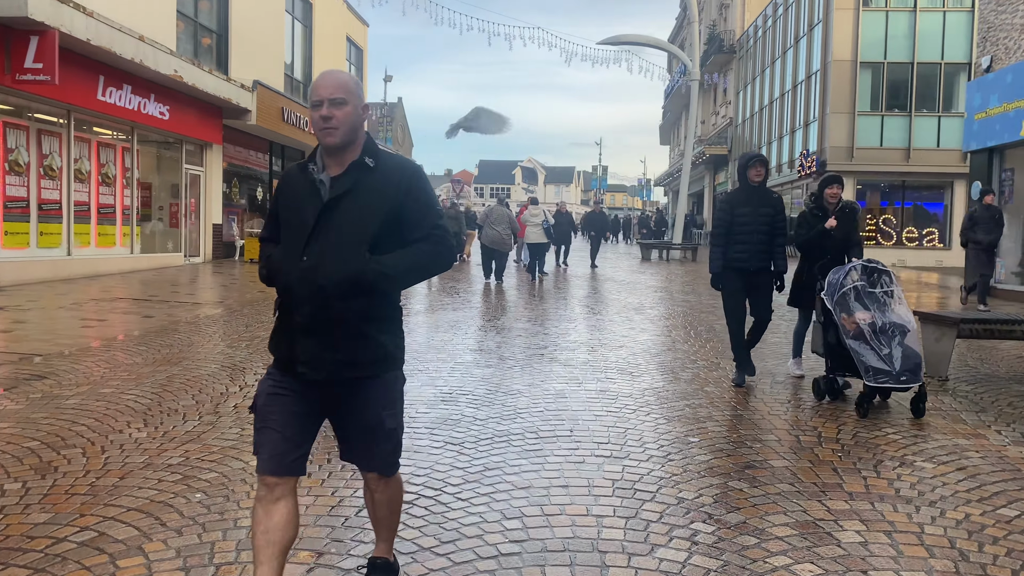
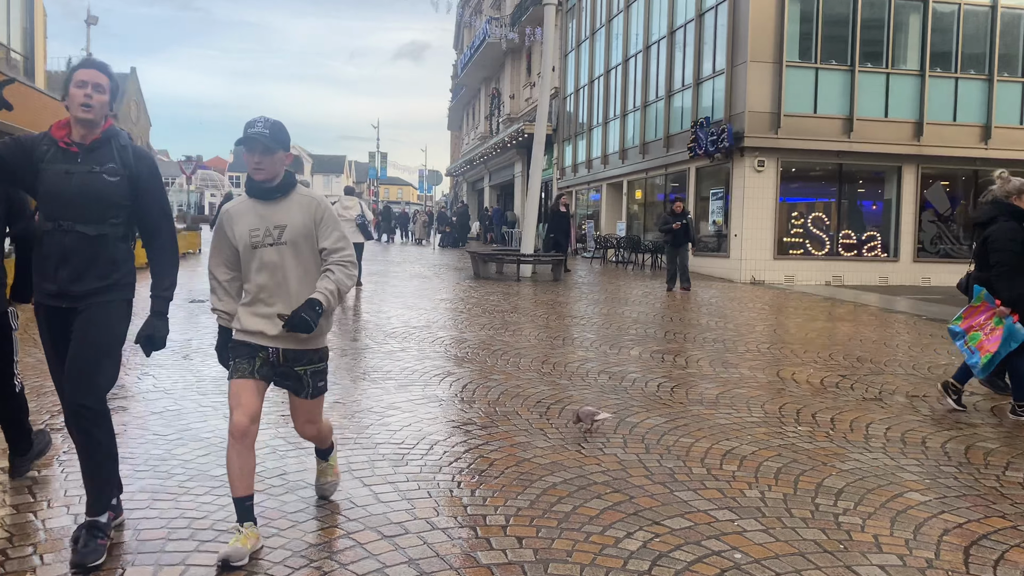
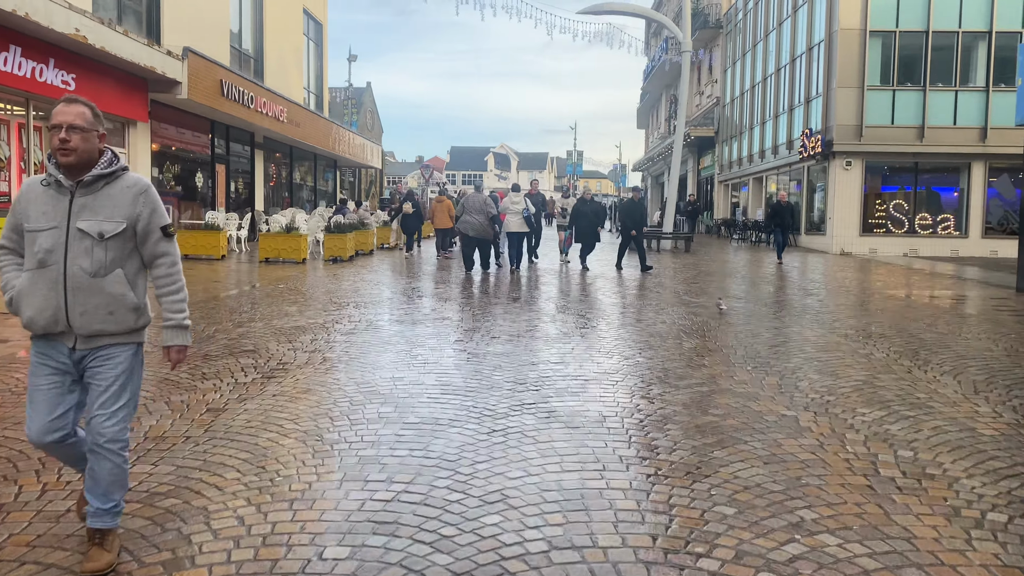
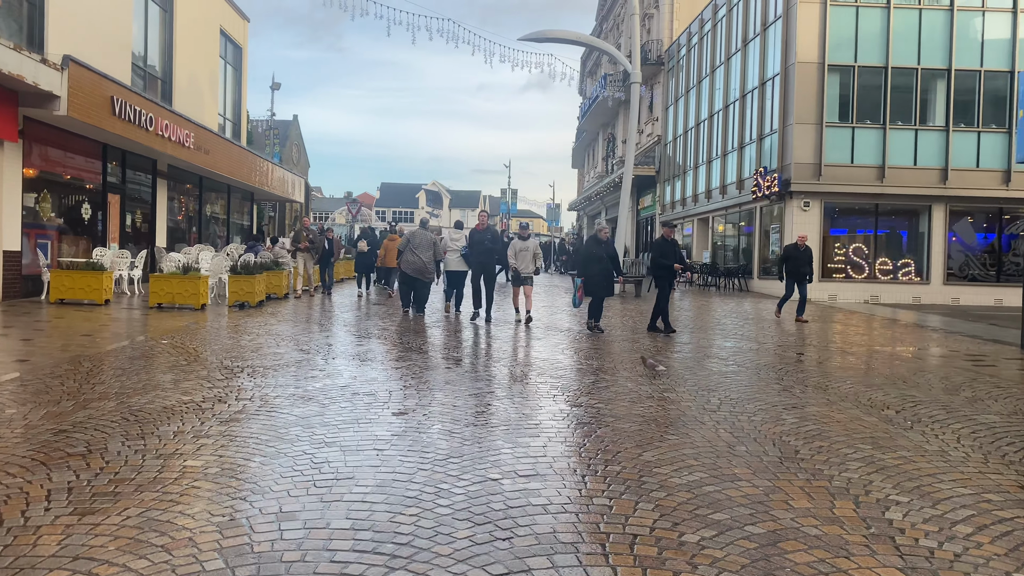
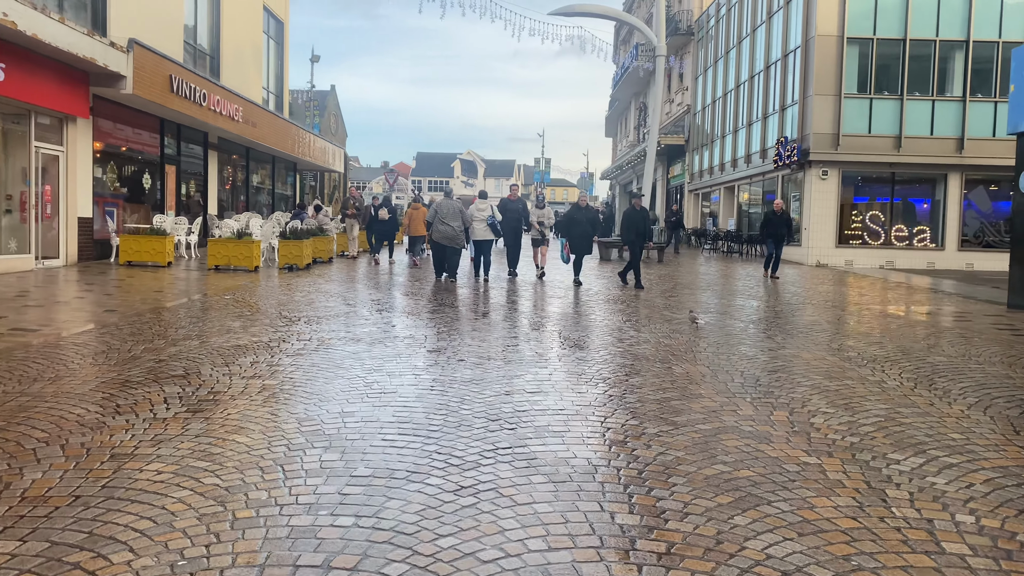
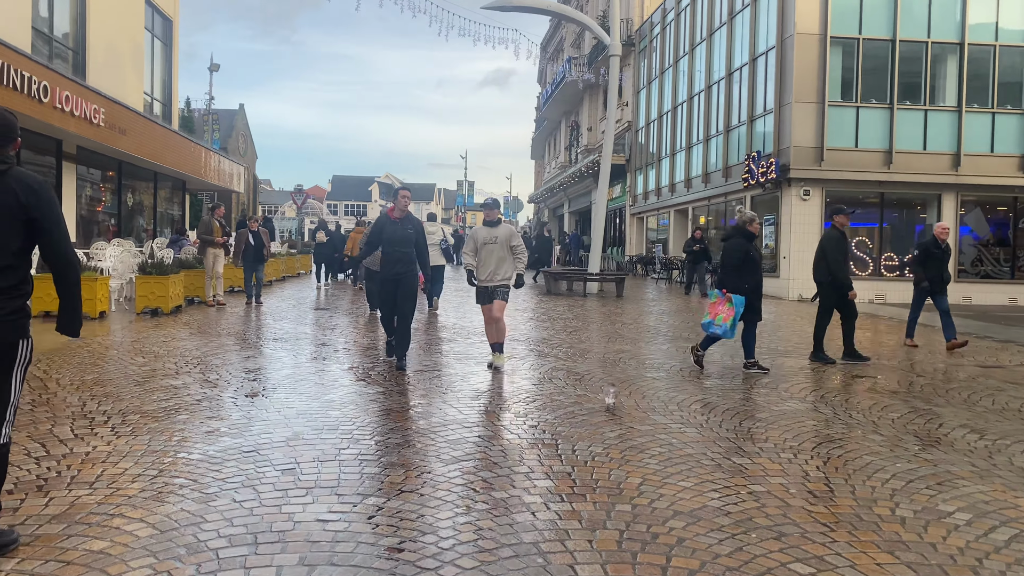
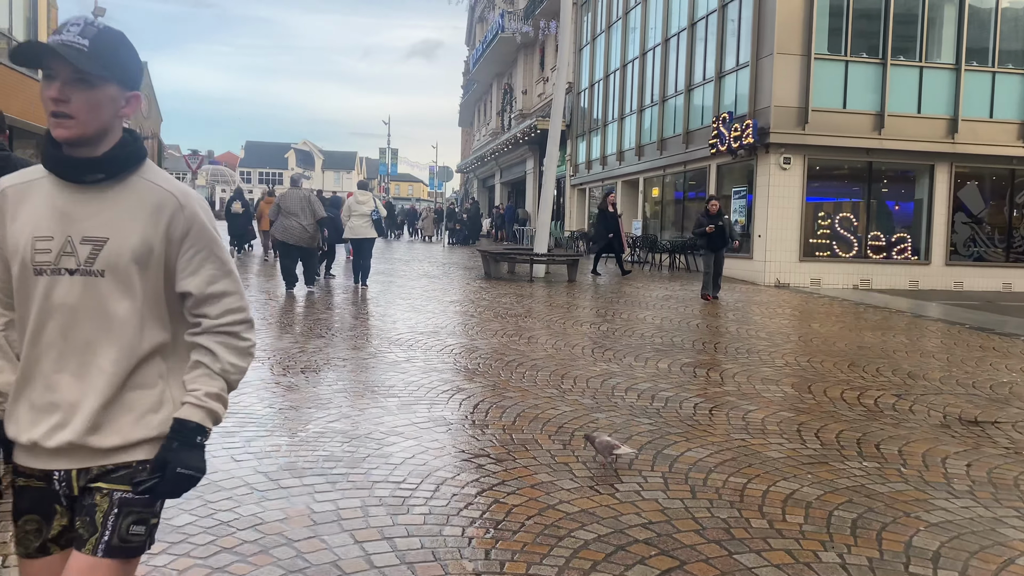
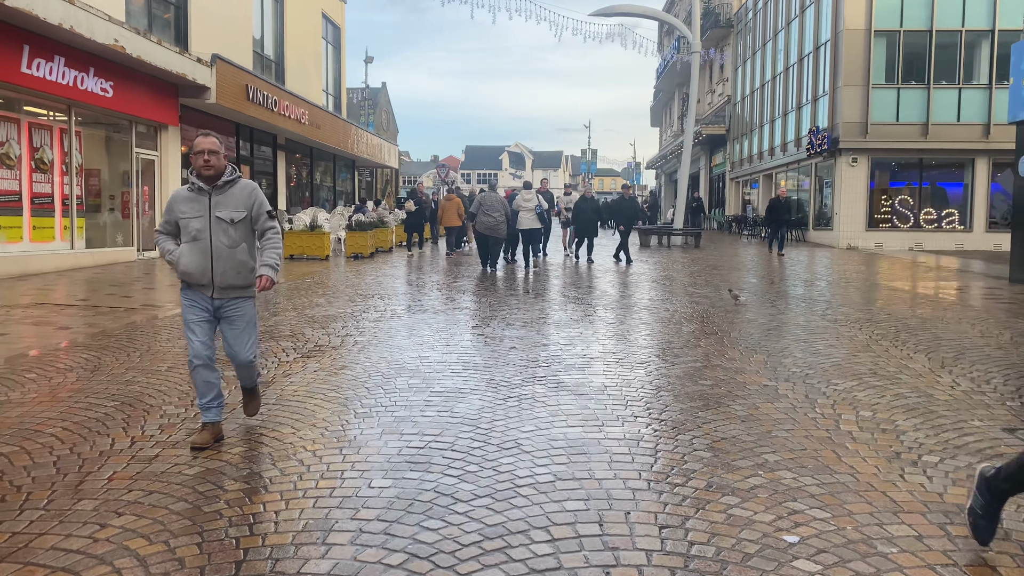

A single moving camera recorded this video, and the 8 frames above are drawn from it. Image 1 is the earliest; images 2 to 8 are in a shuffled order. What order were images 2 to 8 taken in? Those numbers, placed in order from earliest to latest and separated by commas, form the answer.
8, 3, 5, 4, 6, 2, 7
